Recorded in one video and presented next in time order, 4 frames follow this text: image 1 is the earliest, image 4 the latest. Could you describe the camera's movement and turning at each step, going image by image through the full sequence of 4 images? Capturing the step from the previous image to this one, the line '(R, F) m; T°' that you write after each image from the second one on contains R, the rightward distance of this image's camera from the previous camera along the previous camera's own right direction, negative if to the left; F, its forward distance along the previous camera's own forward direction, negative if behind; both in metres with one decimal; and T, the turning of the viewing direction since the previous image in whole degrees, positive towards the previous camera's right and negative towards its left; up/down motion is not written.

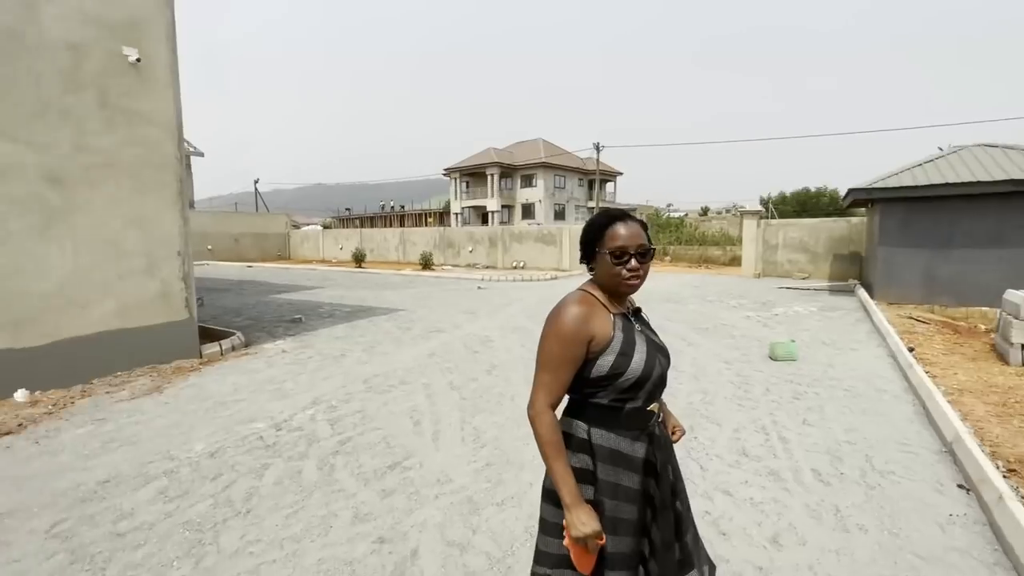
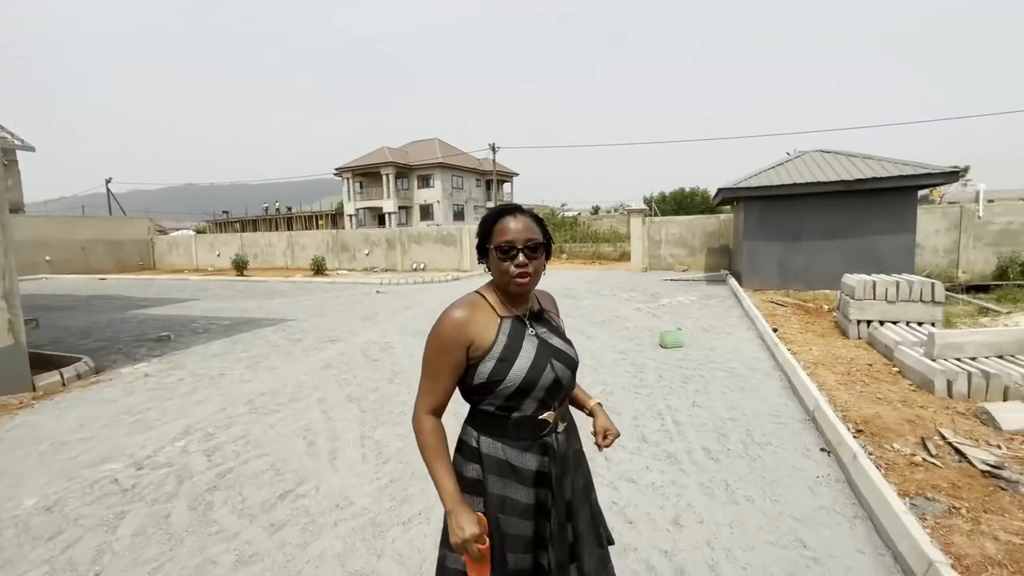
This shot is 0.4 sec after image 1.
(-0.6, +0.2) m; +14°
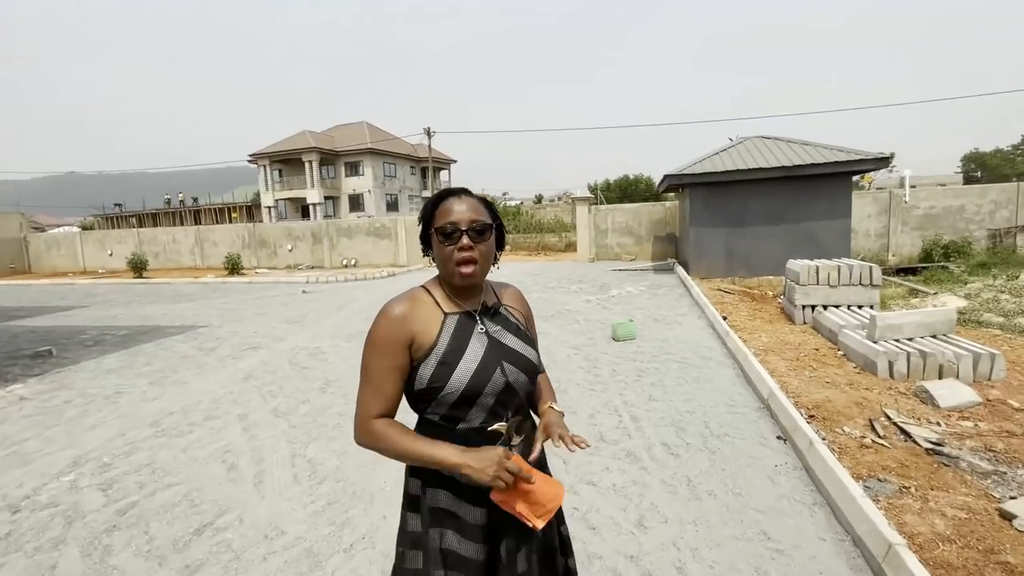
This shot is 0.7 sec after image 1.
(-0.2, +0.6) m; +7°
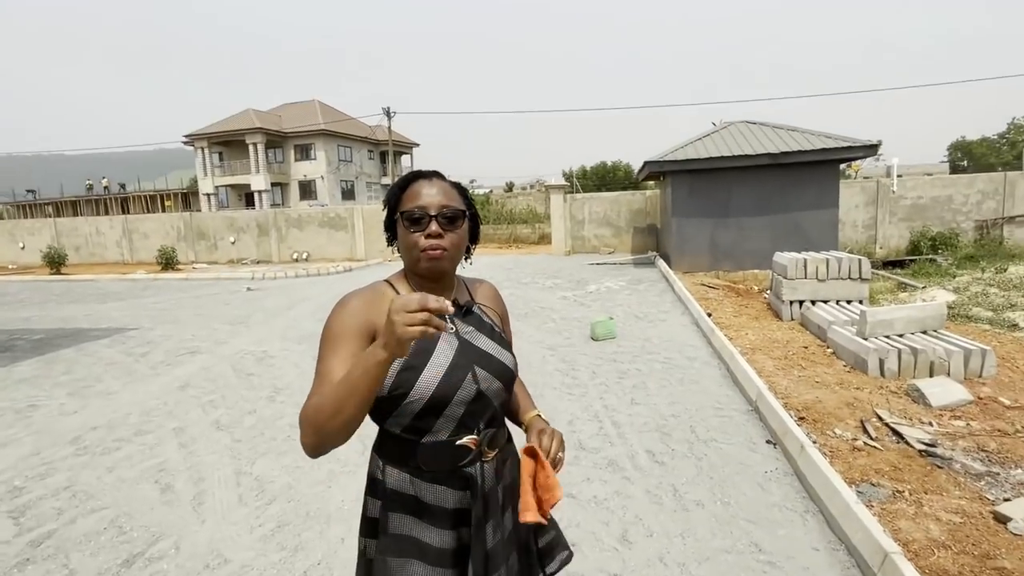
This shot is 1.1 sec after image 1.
(0.0, +0.6) m; +3°
